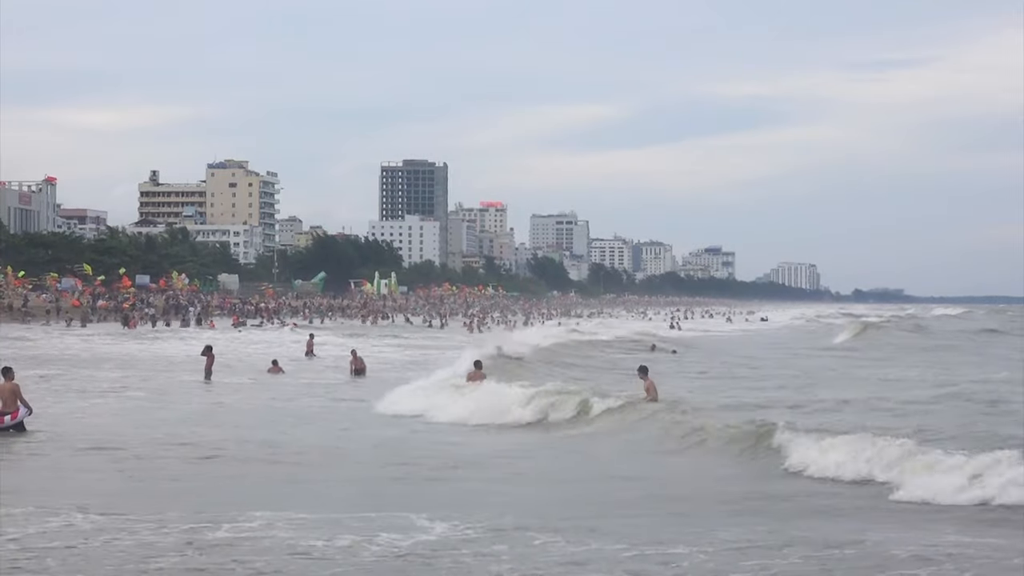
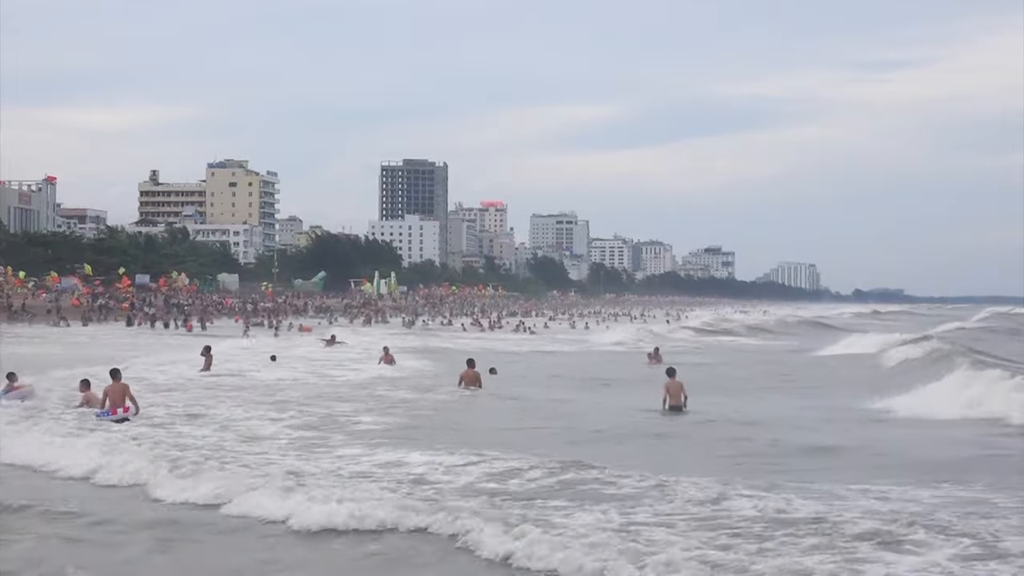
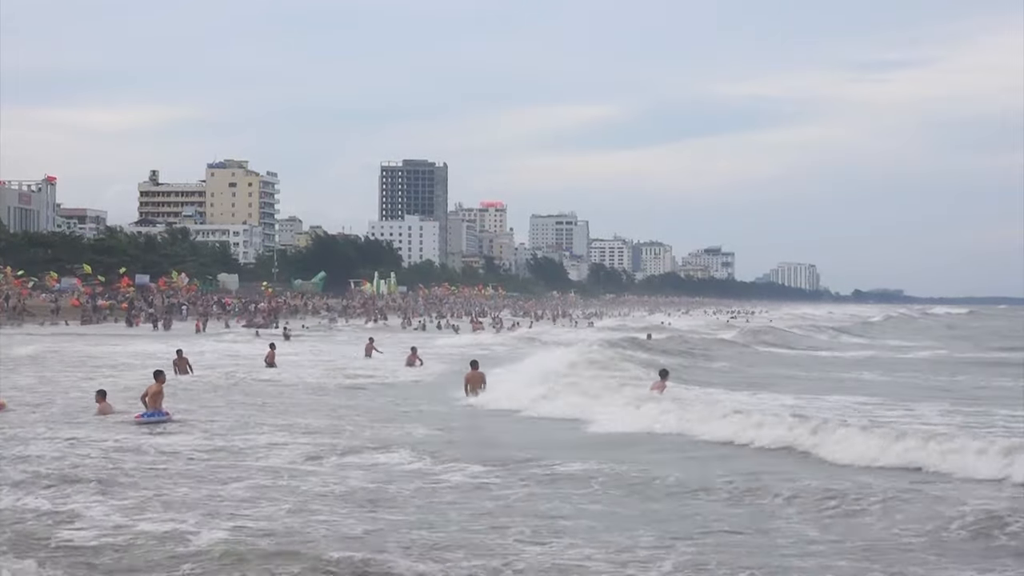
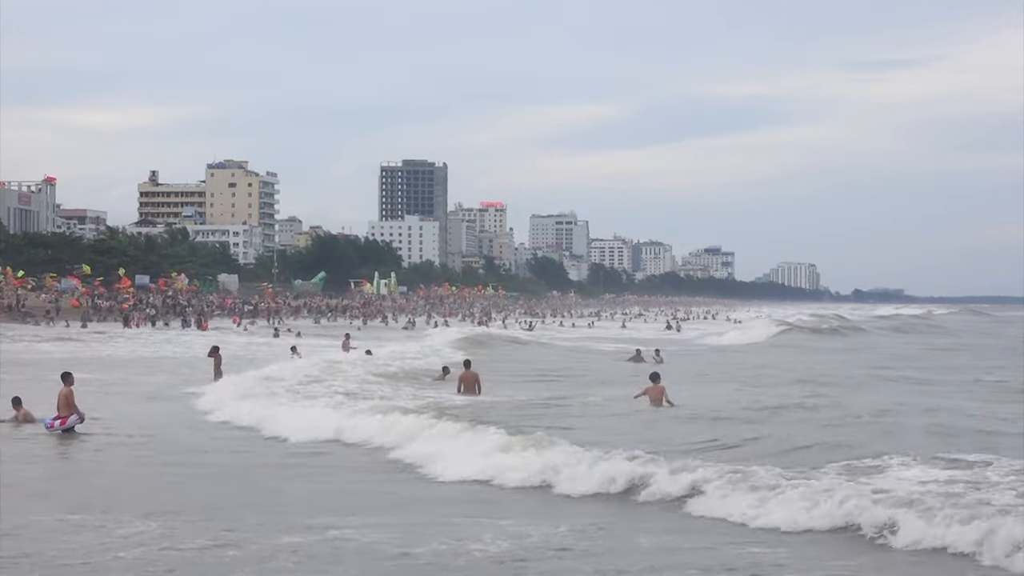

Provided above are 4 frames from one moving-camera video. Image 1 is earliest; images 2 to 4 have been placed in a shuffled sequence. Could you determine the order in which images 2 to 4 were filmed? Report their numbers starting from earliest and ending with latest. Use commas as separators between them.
4, 2, 3
